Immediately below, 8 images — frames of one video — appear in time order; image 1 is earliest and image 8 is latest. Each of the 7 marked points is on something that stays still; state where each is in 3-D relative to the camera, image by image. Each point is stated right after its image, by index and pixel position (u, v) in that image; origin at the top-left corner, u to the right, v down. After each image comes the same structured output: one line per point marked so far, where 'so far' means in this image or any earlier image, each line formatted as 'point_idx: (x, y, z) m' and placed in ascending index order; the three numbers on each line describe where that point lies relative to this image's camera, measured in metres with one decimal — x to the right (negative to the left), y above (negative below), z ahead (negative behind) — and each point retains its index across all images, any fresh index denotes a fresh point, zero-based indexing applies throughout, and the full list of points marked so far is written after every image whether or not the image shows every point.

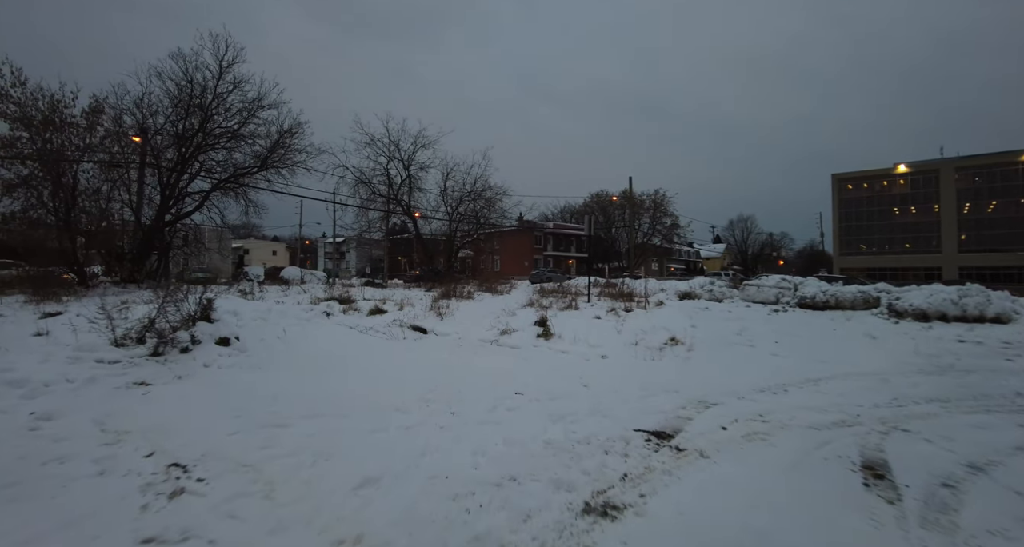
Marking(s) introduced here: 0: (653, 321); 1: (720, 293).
0: (+2.9, -1.0, +10.3) m
1: (+7.8, -0.8, +18.9) m
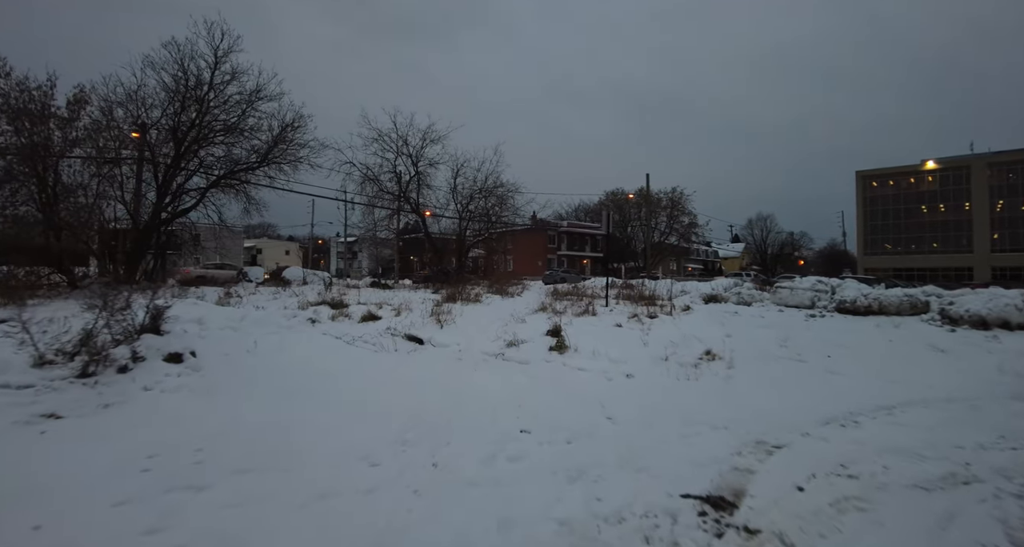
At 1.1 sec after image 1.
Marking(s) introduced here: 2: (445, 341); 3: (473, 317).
0: (+3.1, -1.1, +9.0) m
1: (+8.2, -0.8, +17.5) m
2: (-1.1, -1.1, +8.1) m
3: (-0.8, -0.9, +10.2) m
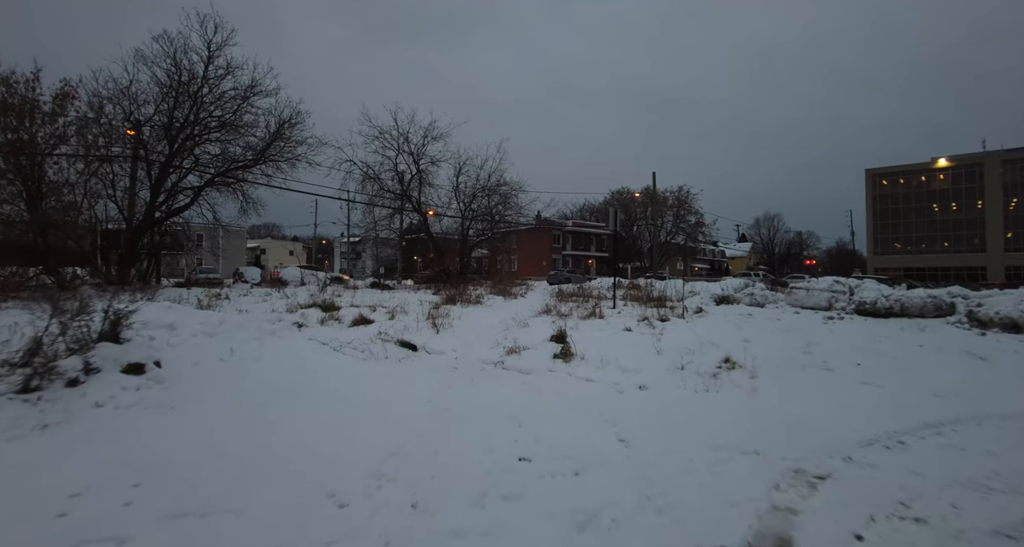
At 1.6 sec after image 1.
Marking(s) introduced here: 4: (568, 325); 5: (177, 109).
0: (+3.1, -1.1, +8.3) m
1: (+8.3, -0.8, +16.7) m
2: (-1.1, -1.1, +7.5) m
3: (-0.8, -0.9, +9.5) m
4: (+1.0, -0.9, +8.8) m
5: (-12.2, +6.0, +18.3) m
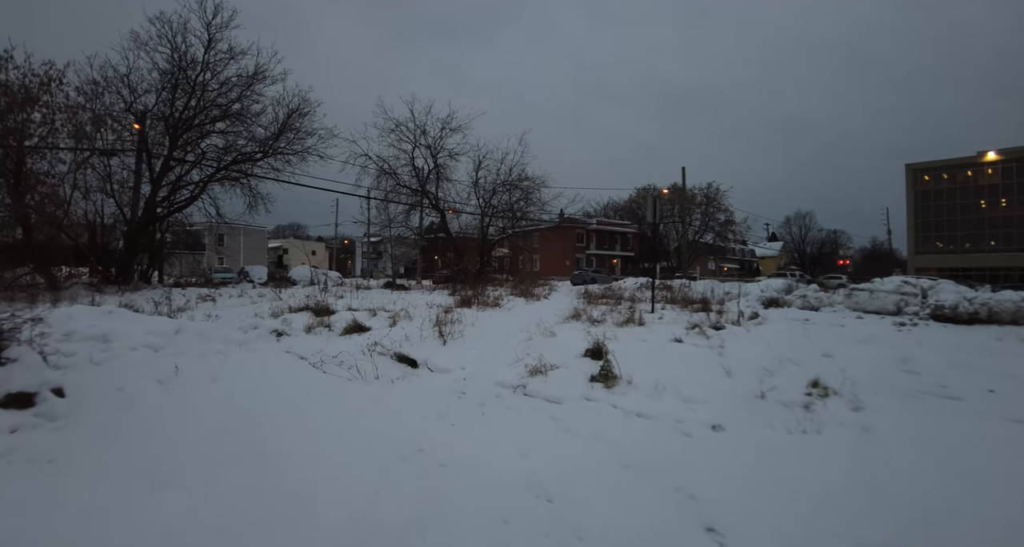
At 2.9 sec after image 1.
0: (+3.4, -1.0, +6.6) m
1: (+9.0, -0.8, +14.8) m
2: (-0.8, -1.1, +6.0) m
3: (-0.4, -0.9, +8.0) m
4: (+1.3, -0.9, +7.2) m
5: (-11.5, +6.0, +17.3) m
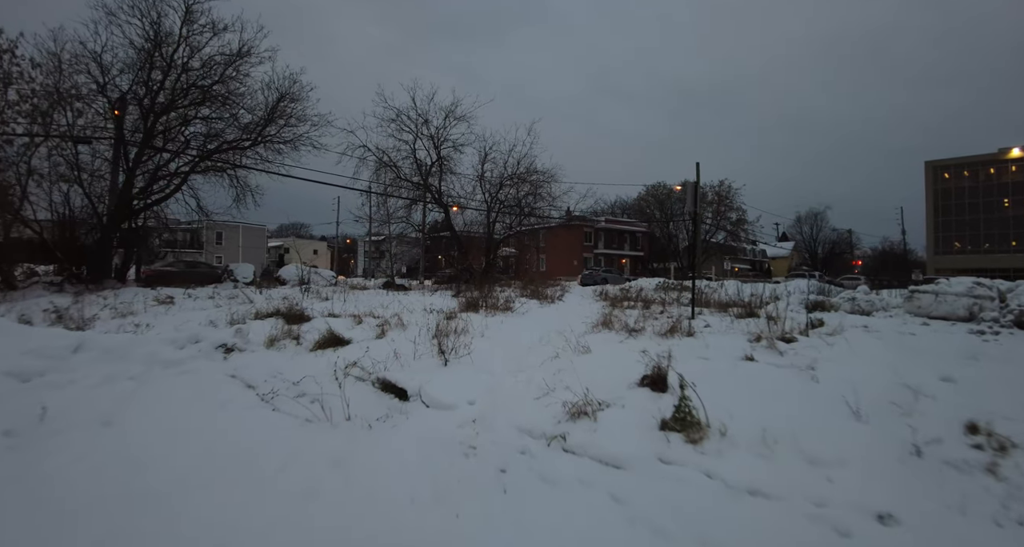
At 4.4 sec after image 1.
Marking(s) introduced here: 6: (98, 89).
0: (+3.7, -1.0, +4.9) m
1: (+9.3, -0.8, +13.0) m
2: (-0.5, -1.1, +4.3) m
3: (-0.1, -0.9, +6.3) m
4: (+1.5, -0.9, +5.5) m
5: (-11.1, +6.1, +15.7) m
6: (-12.8, +5.7, +15.4) m
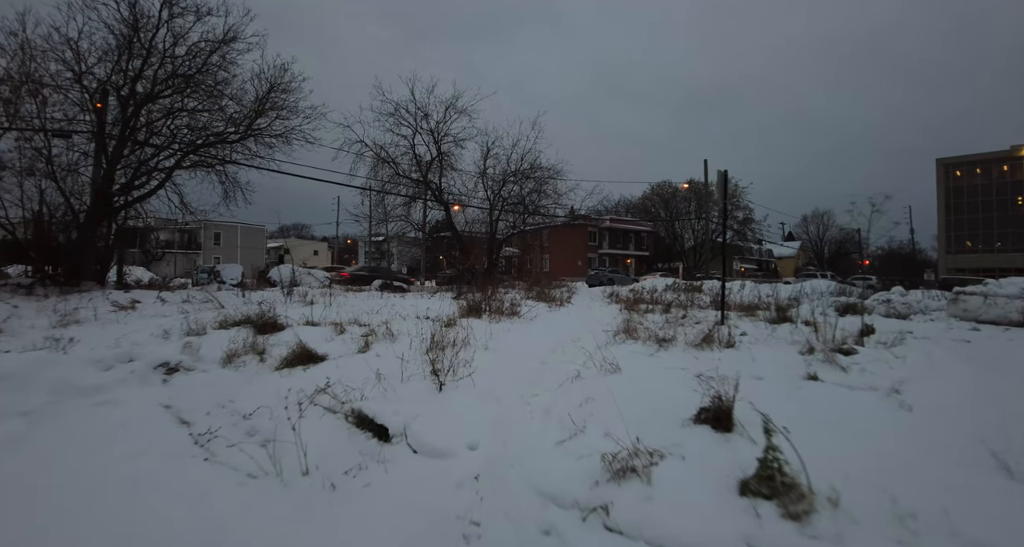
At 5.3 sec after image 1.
0: (+3.8, -1.0, +3.9) m
1: (+9.4, -0.8, +12.0) m
2: (-0.4, -1.1, +3.2) m
3: (0.0, -0.9, +5.3) m
4: (+1.6, -0.9, +4.4) m
5: (-11.0, +6.1, +14.7) m
6: (-12.7, +5.7, +14.4) m
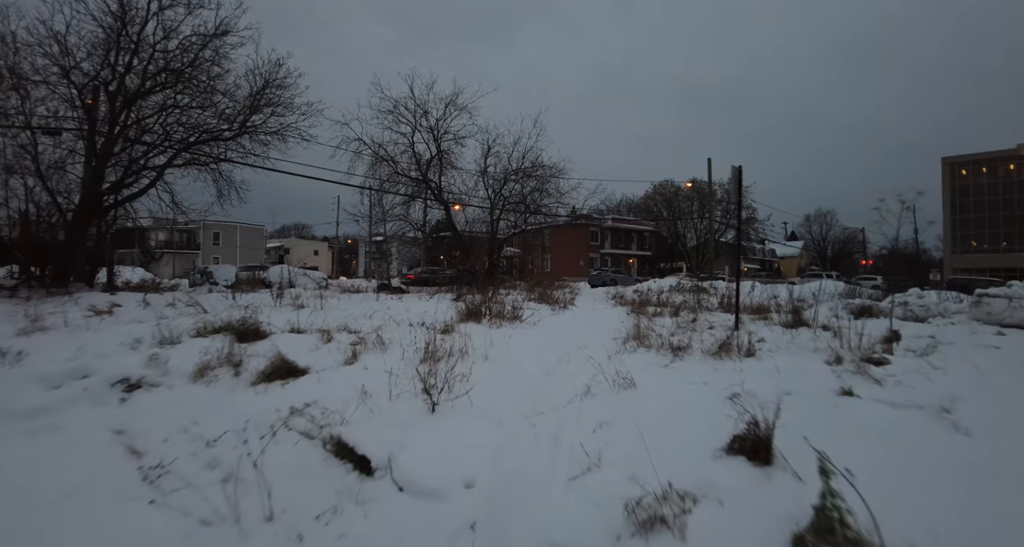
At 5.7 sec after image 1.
0: (+3.8, -1.1, +3.4) m
1: (+9.5, -0.8, +11.5) m
2: (-0.4, -1.1, +2.7) m
3: (0.0, -0.9, +4.8) m
4: (+1.7, -0.9, +4.0) m
5: (-11.0, +6.0, +14.2) m
6: (-12.6, +5.6, +14.0) m
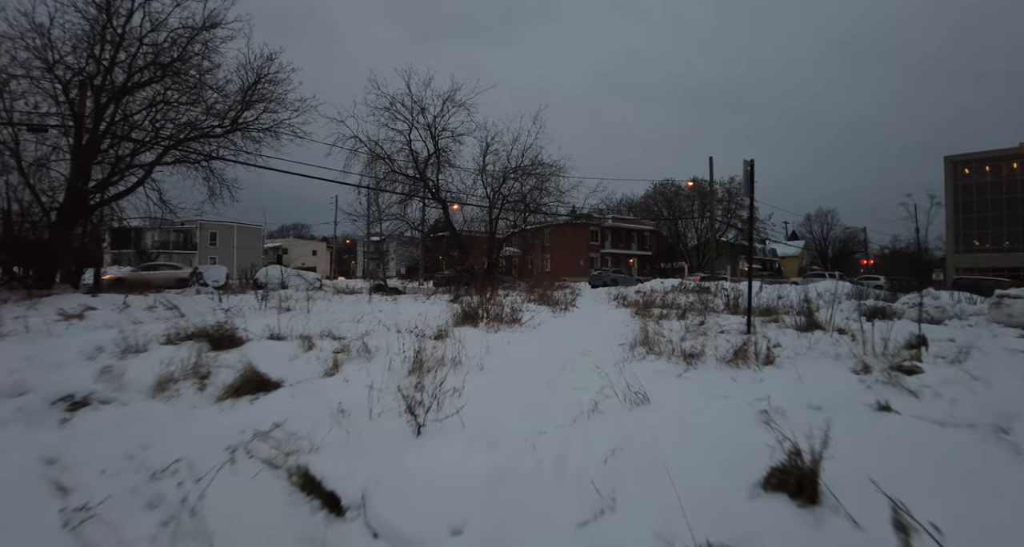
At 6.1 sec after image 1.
0: (+3.8, -1.1, +2.9) m
1: (+9.4, -0.8, +11.0) m
2: (-0.4, -1.1, +2.3) m
3: (0.0, -0.9, +4.3) m
4: (+1.6, -0.9, +3.5) m
5: (-11.0, +6.0, +13.8) m
6: (-12.7, +5.6, +13.5) m
